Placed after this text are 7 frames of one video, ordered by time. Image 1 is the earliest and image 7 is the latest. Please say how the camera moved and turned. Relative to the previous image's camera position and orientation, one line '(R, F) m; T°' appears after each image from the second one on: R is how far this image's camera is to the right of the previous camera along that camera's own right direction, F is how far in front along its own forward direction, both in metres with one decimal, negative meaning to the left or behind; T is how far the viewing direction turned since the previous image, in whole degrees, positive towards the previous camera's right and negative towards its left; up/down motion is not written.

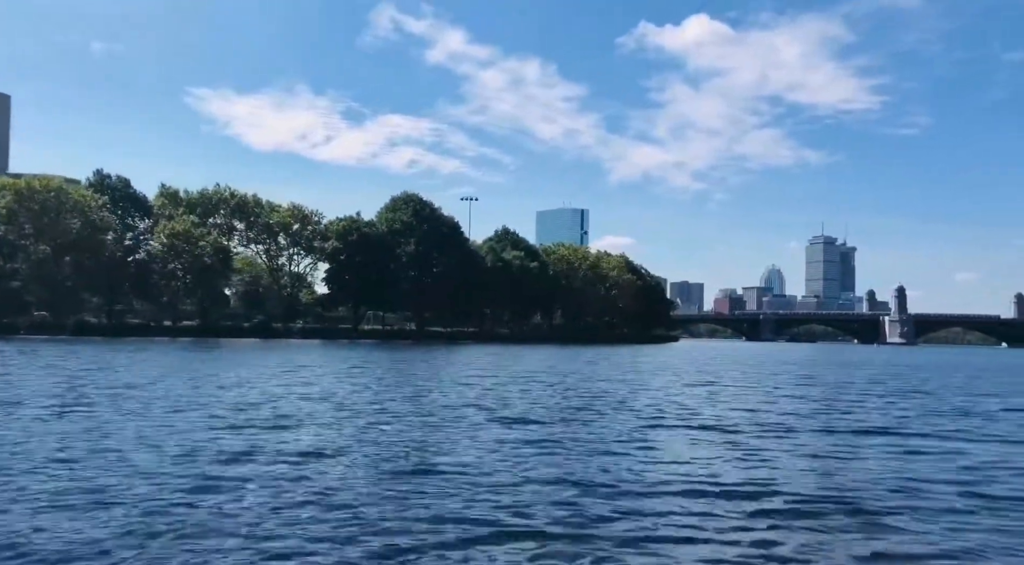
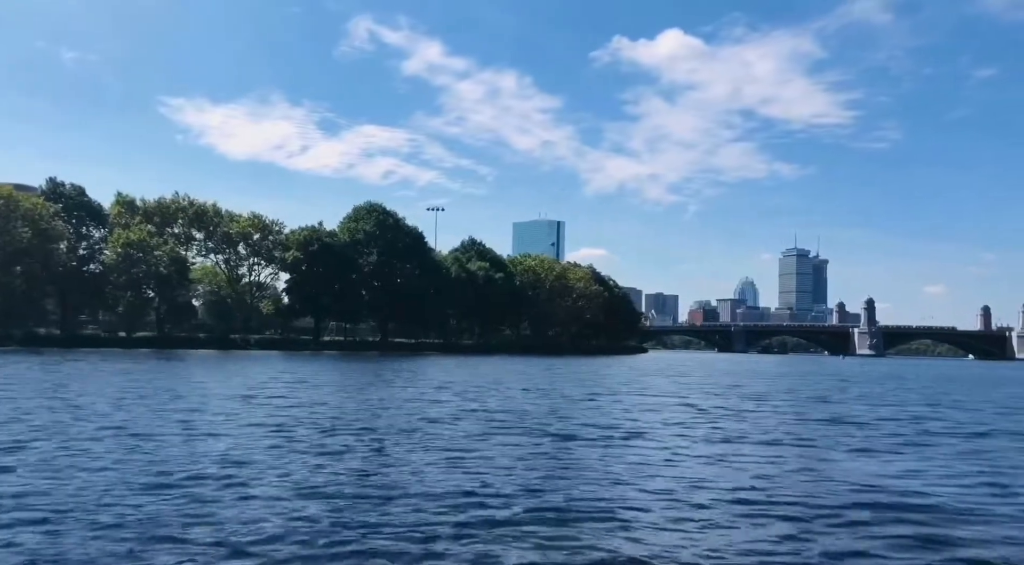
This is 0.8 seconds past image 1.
(+1.1, +0.2) m; +2°
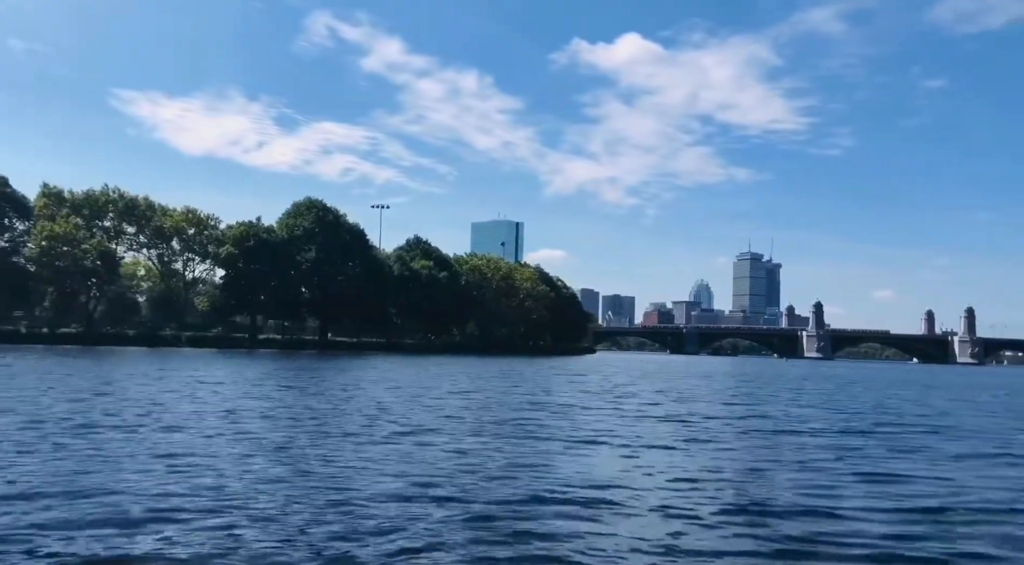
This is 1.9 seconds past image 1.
(+1.4, +0.7) m; +3°
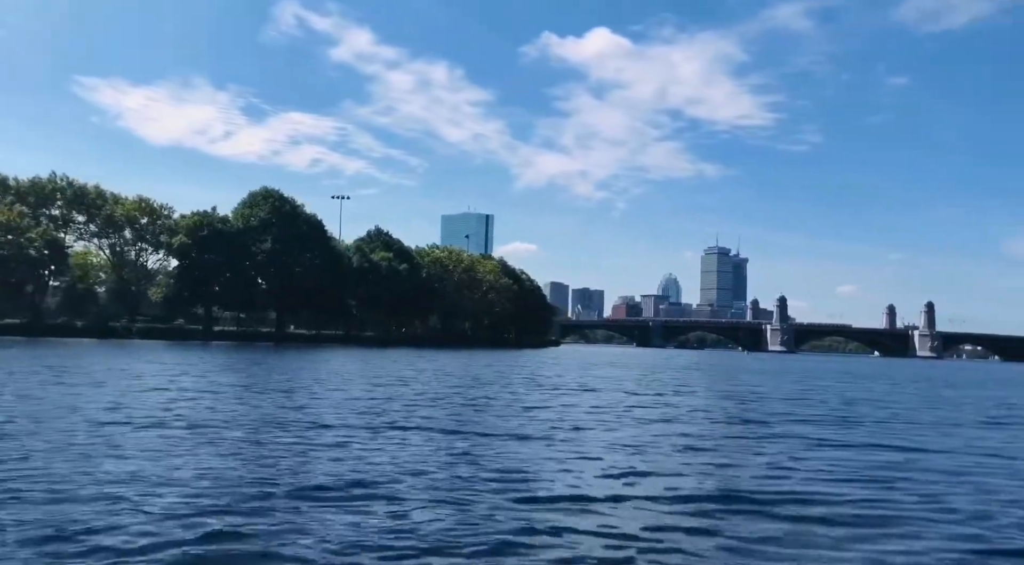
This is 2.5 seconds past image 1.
(+0.8, +0.6) m; +2°
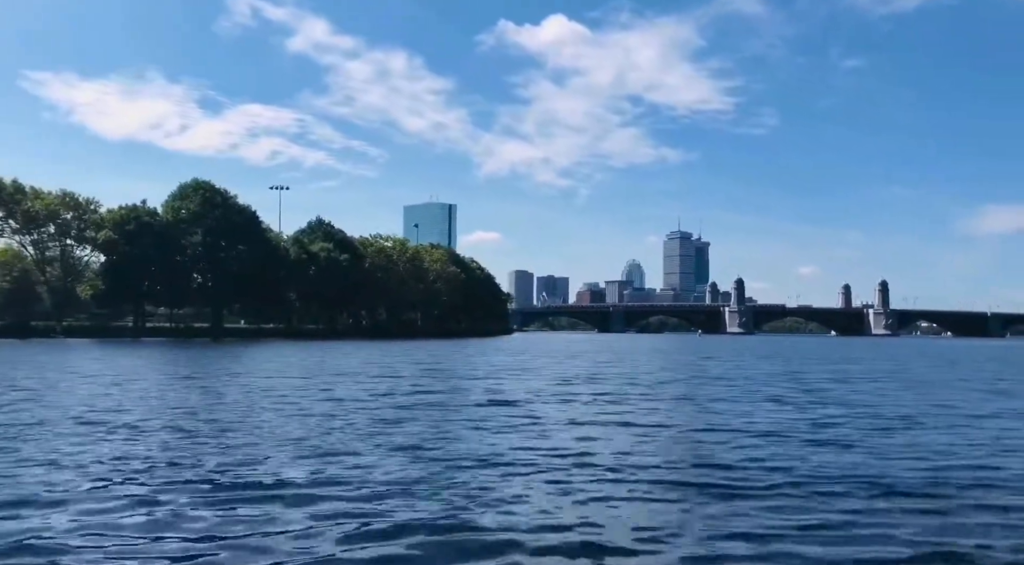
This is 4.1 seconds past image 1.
(+2.1, +1.1) m; +2°
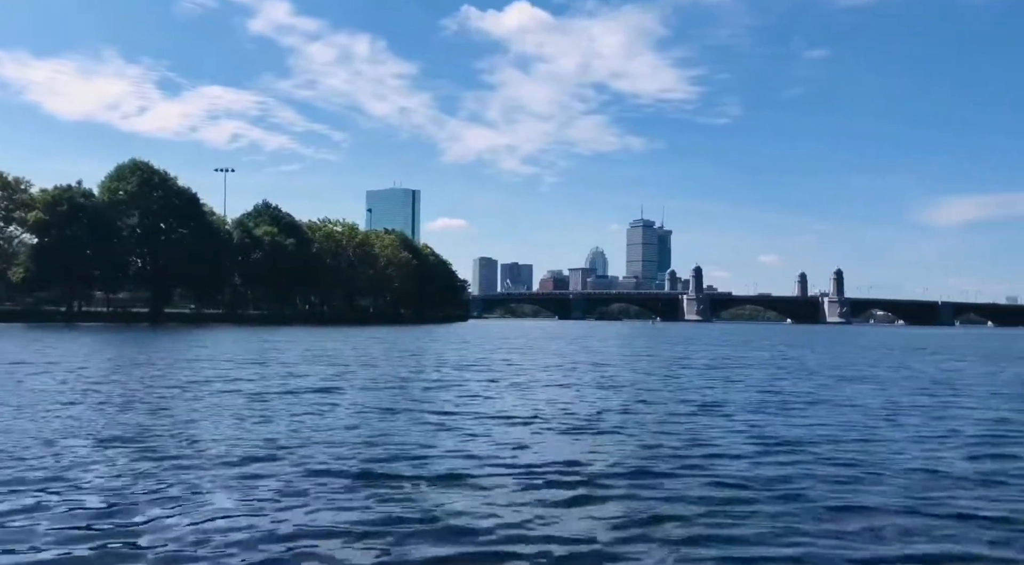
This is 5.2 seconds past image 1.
(+1.4, +1.1) m; +2°
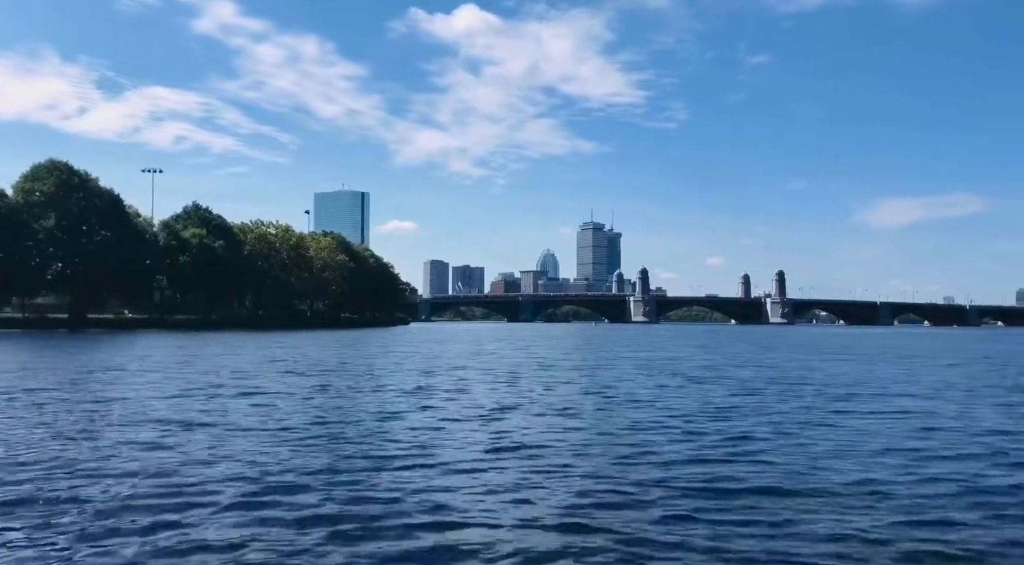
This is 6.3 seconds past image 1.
(+1.3, +1.4) m; +3°
